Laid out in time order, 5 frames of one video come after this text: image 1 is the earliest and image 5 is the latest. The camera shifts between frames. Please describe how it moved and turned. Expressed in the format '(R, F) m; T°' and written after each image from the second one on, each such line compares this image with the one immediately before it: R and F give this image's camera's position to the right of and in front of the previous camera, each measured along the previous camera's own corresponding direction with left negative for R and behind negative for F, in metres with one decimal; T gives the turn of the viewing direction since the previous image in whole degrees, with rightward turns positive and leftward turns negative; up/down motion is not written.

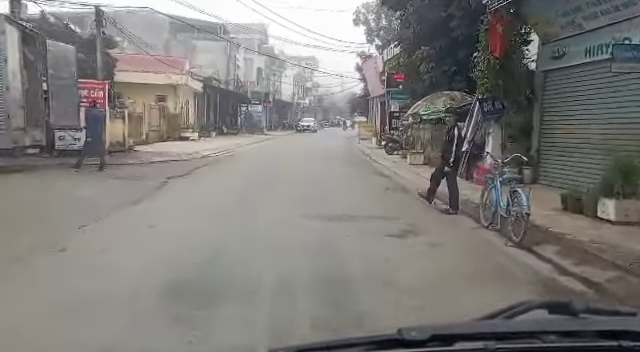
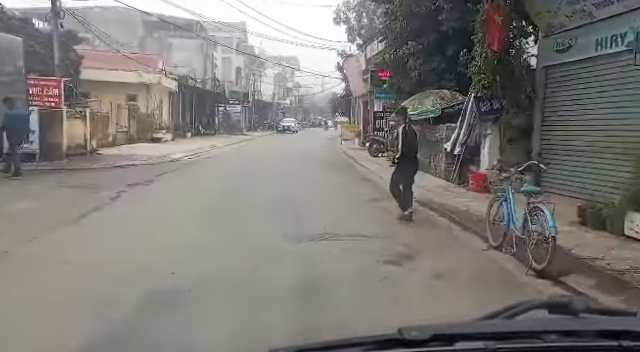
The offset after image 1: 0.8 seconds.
(0.0, +1.4) m; +2°
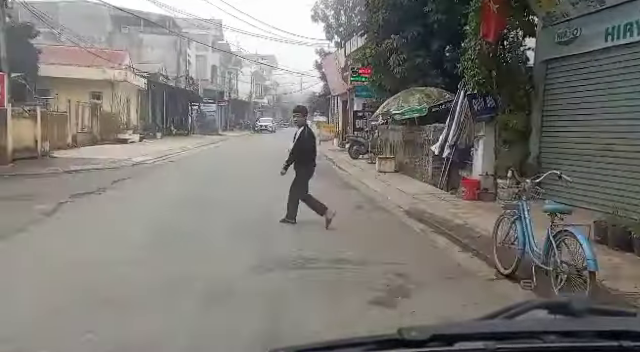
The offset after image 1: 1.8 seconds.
(+0.1, +1.4) m; +2°
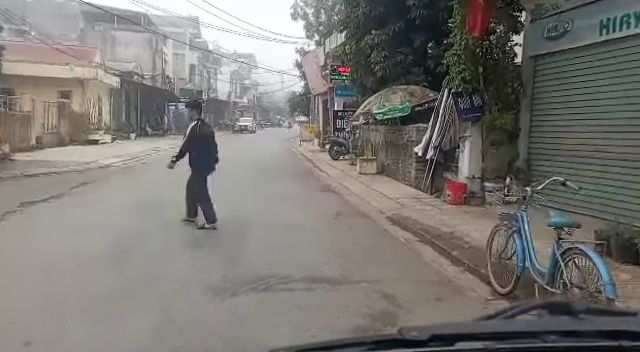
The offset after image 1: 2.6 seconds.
(+0.1, +0.7) m; +2°
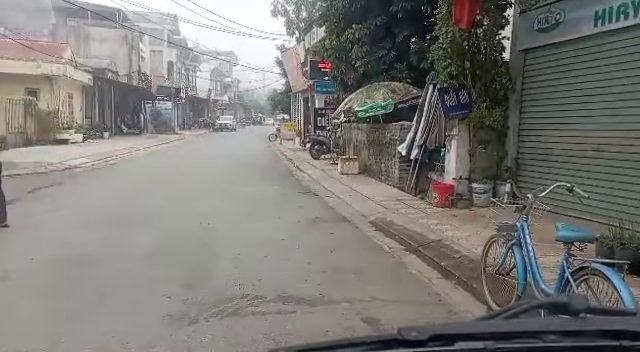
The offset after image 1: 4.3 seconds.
(+0.1, +0.7) m; +2°
